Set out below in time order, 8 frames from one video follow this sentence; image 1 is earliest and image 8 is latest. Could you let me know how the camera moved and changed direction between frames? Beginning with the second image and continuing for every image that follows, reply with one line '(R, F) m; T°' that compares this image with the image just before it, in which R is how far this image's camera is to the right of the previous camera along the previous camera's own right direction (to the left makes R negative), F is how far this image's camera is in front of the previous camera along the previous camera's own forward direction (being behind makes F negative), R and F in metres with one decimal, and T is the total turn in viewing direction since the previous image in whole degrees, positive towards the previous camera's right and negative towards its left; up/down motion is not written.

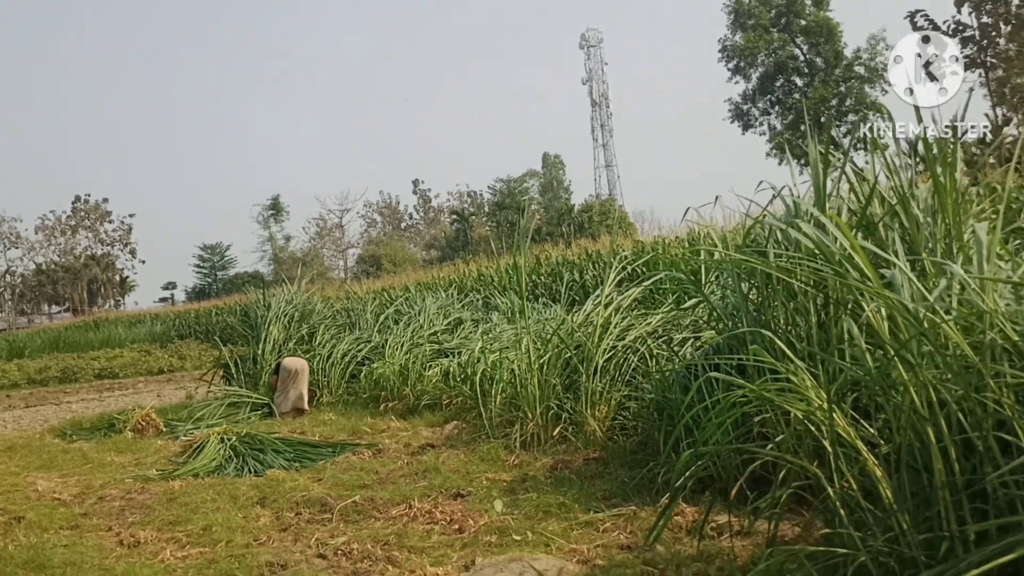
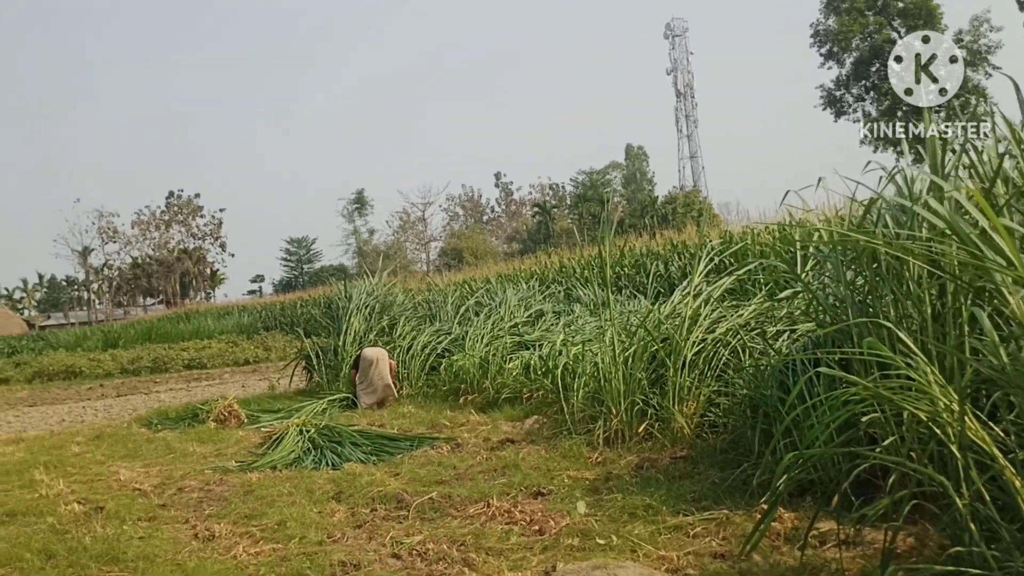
(0.0, +0.2) m; -5°
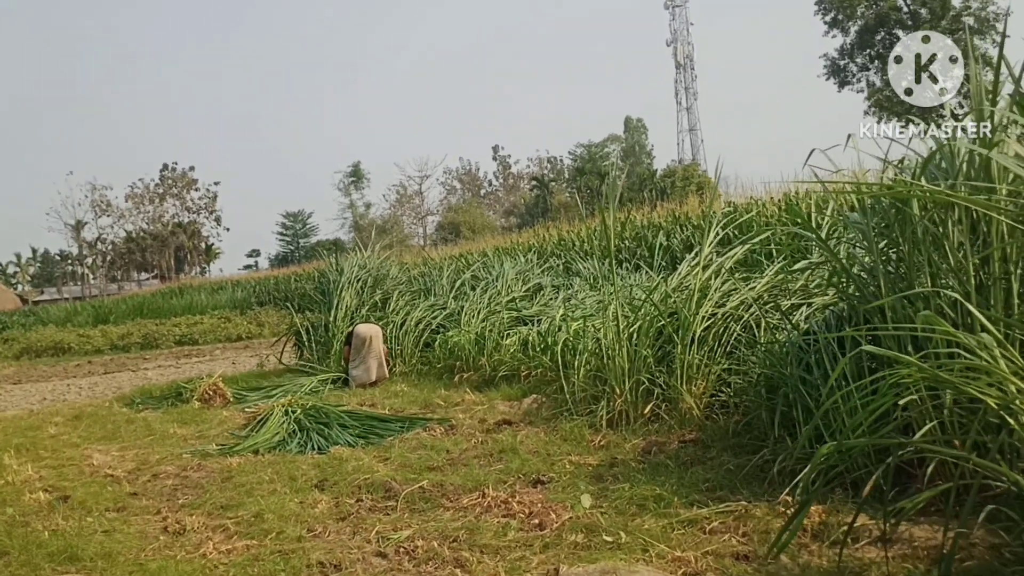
(0.0, +0.3) m; 0°
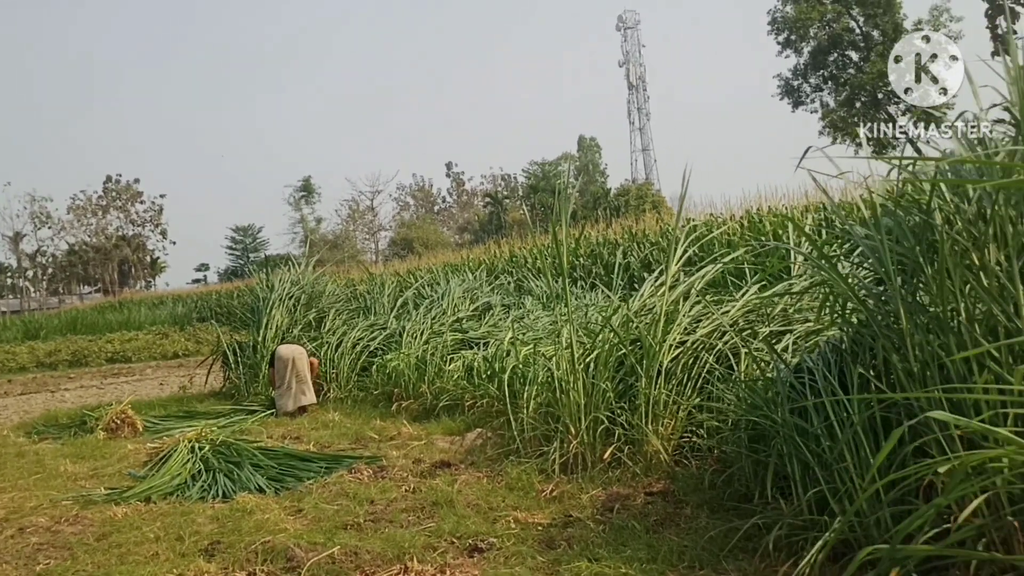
(+0.1, +0.6) m; +3°
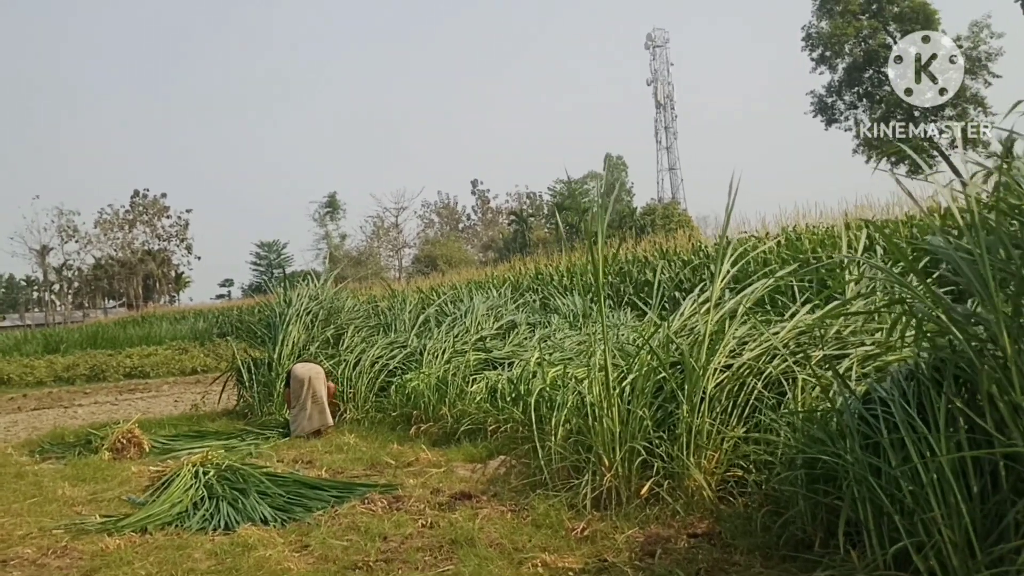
(0.0, +0.3) m; -1°
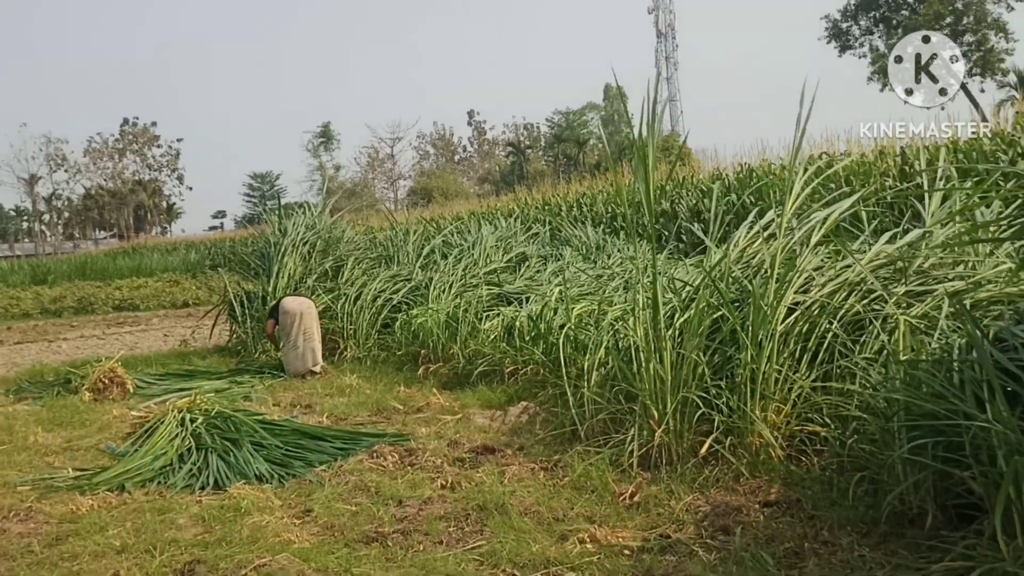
(-0.1, +0.5) m; 0°
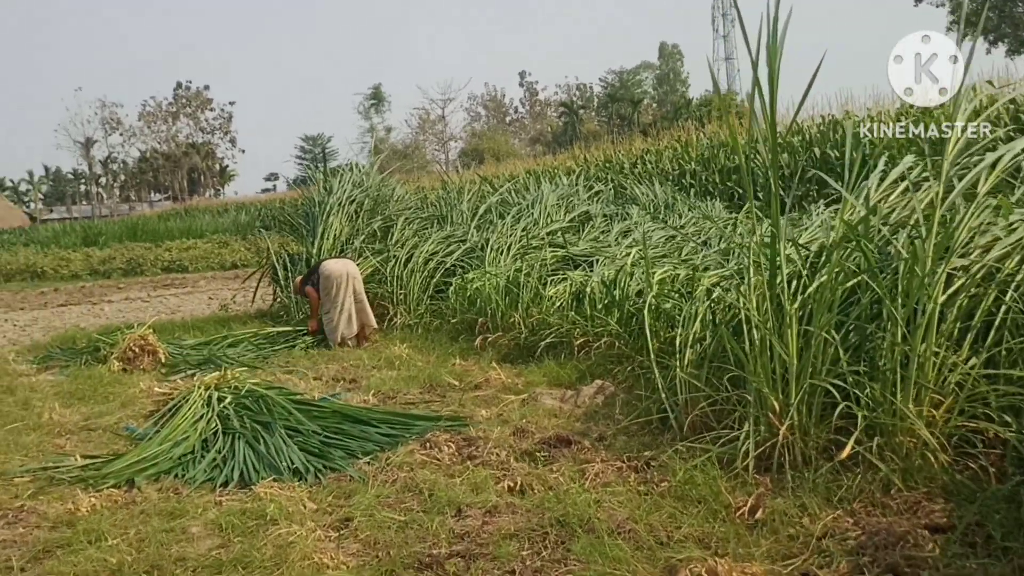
(-0.1, +0.6) m; -3°
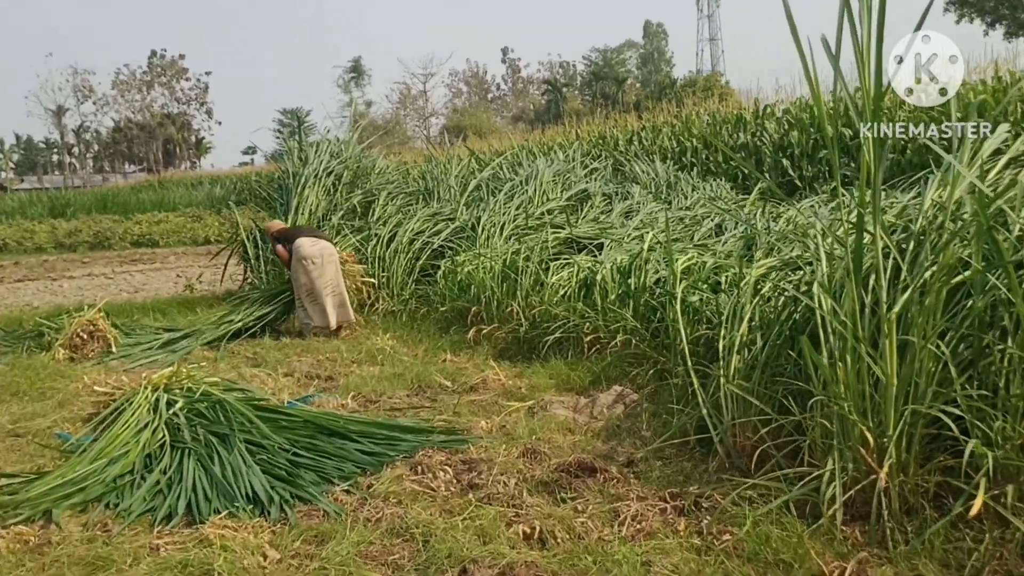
(-0.1, +0.5) m; +1°
